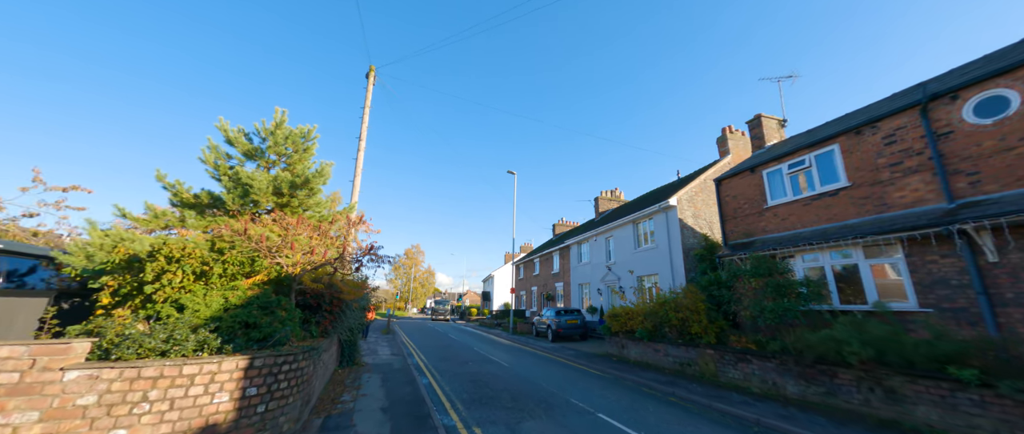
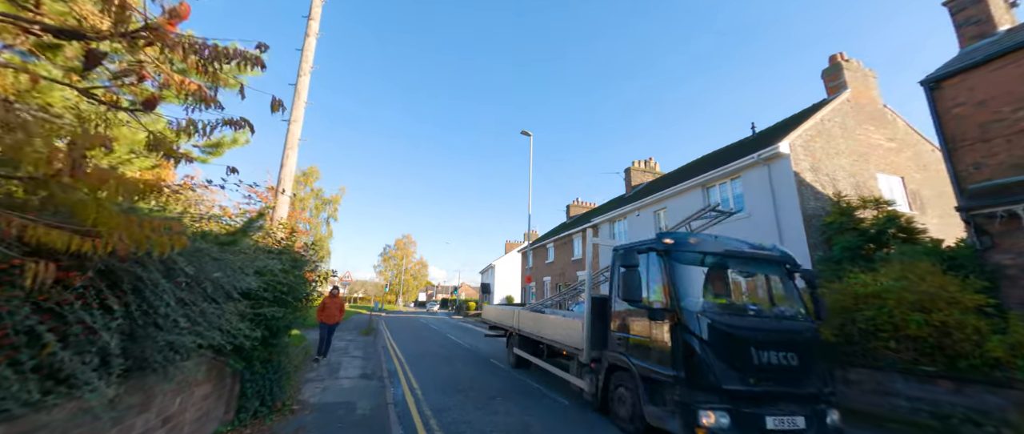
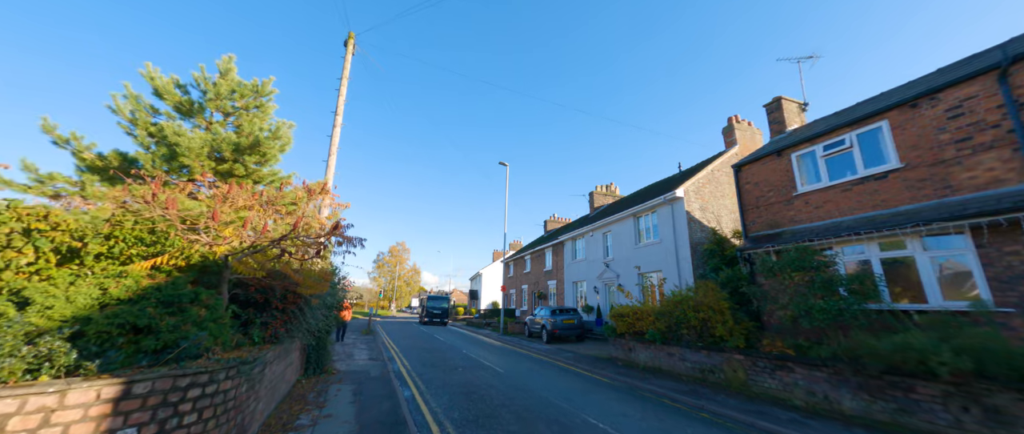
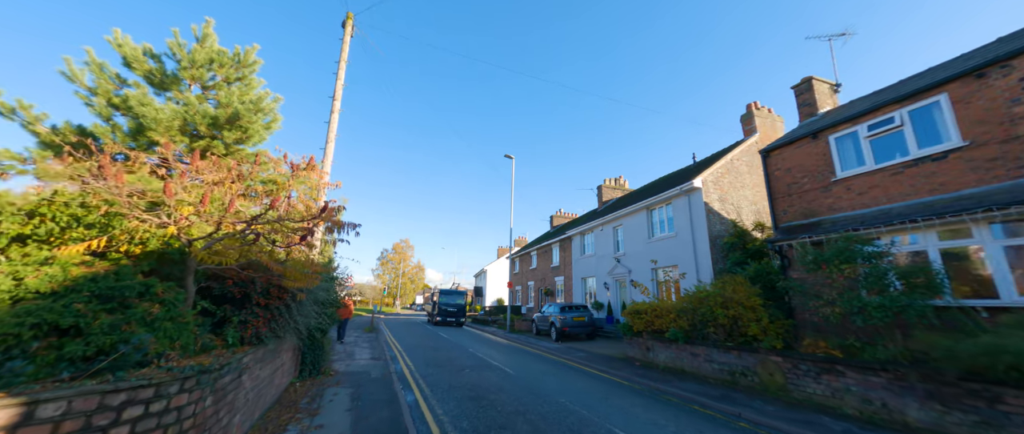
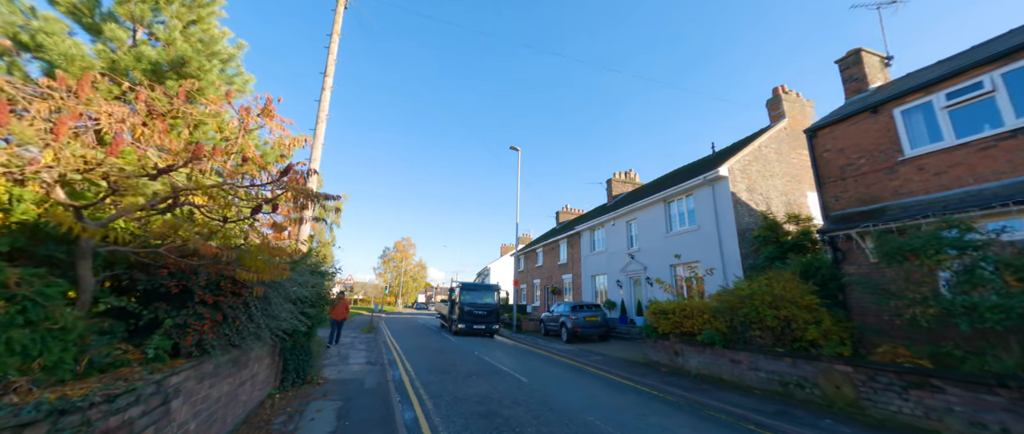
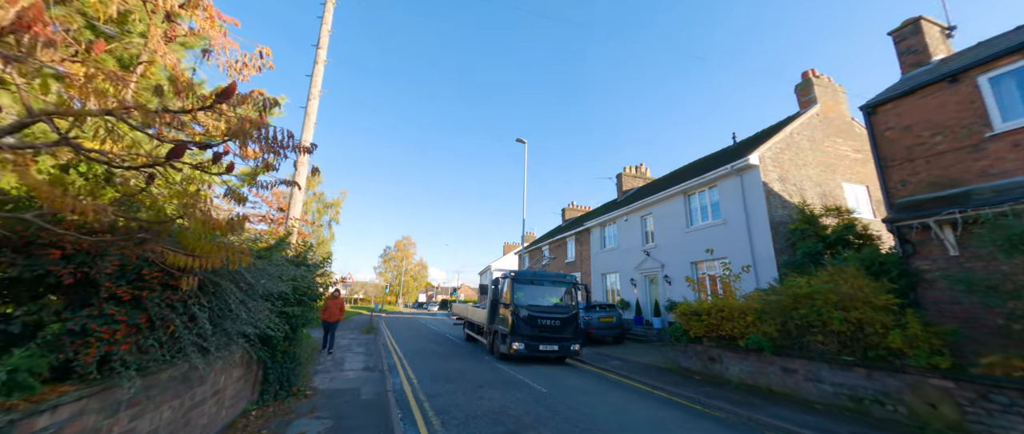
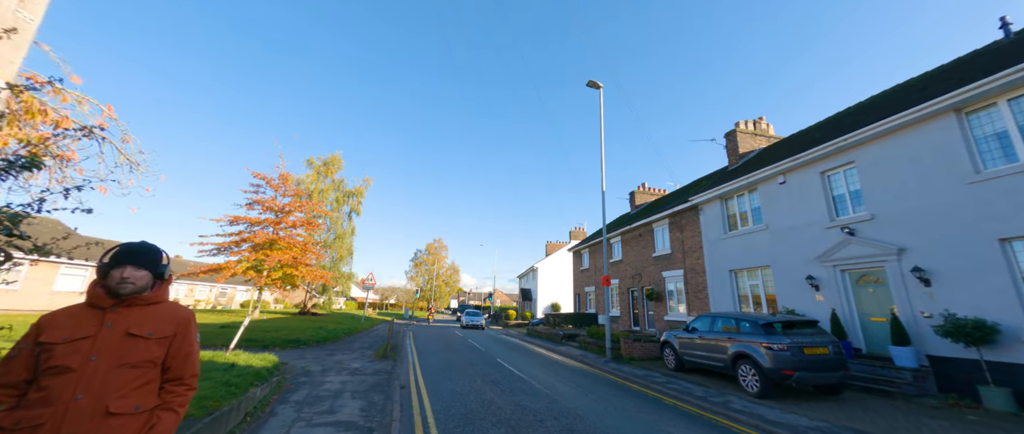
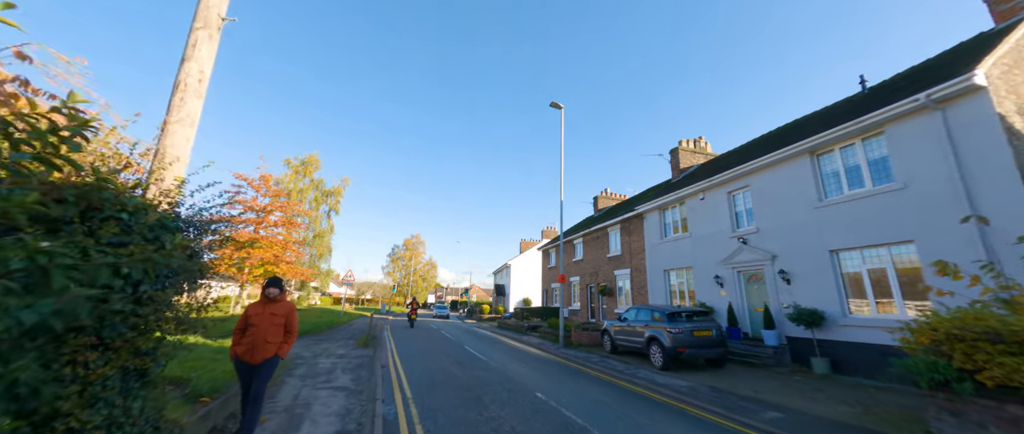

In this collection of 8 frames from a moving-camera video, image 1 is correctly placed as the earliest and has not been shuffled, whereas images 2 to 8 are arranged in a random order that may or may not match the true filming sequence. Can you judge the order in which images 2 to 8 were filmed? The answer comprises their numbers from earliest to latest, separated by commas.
3, 4, 5, 6, 2, 8, 7
